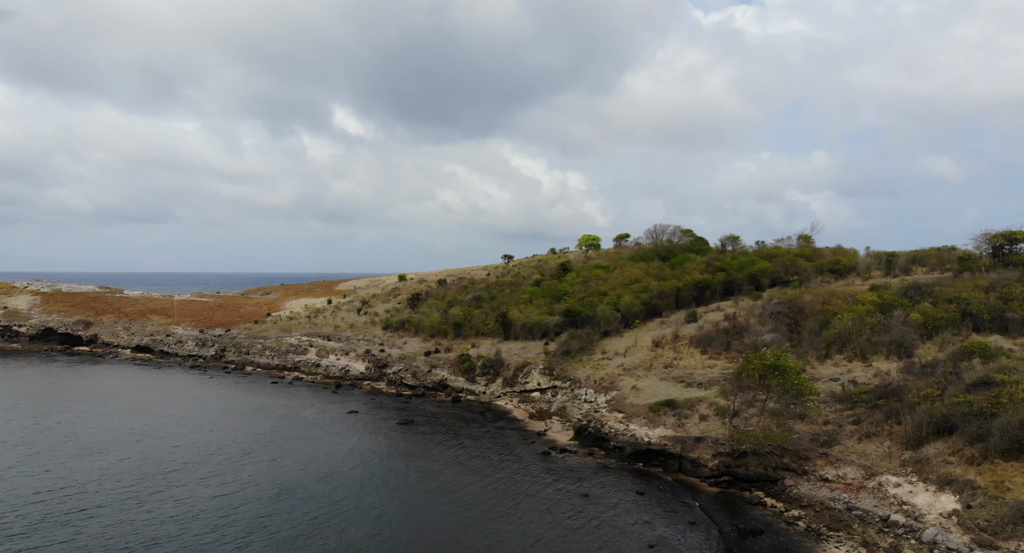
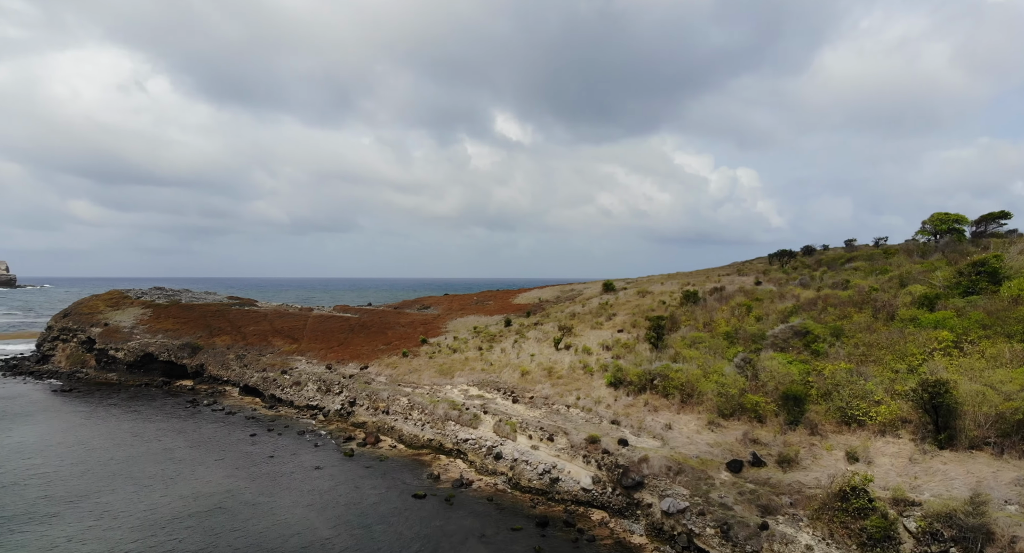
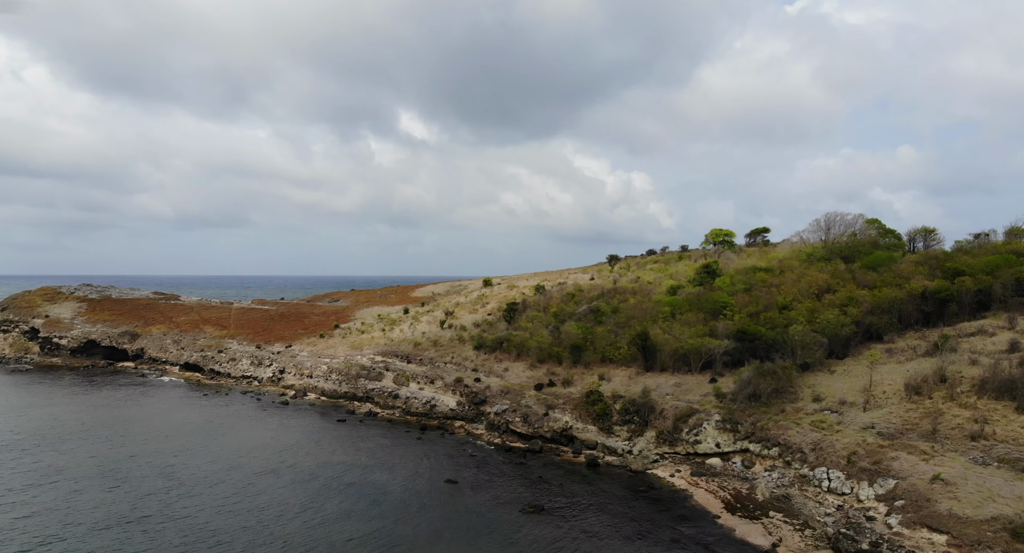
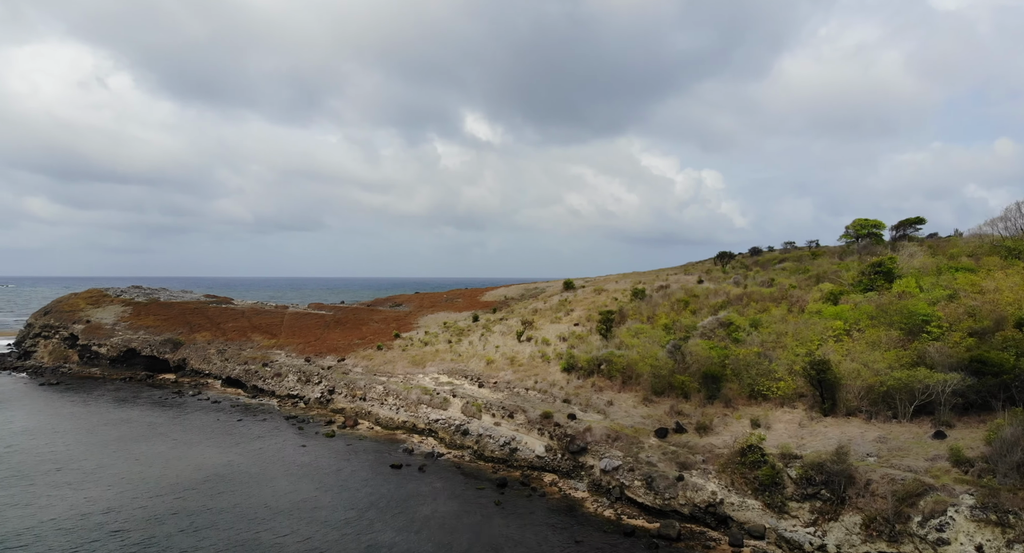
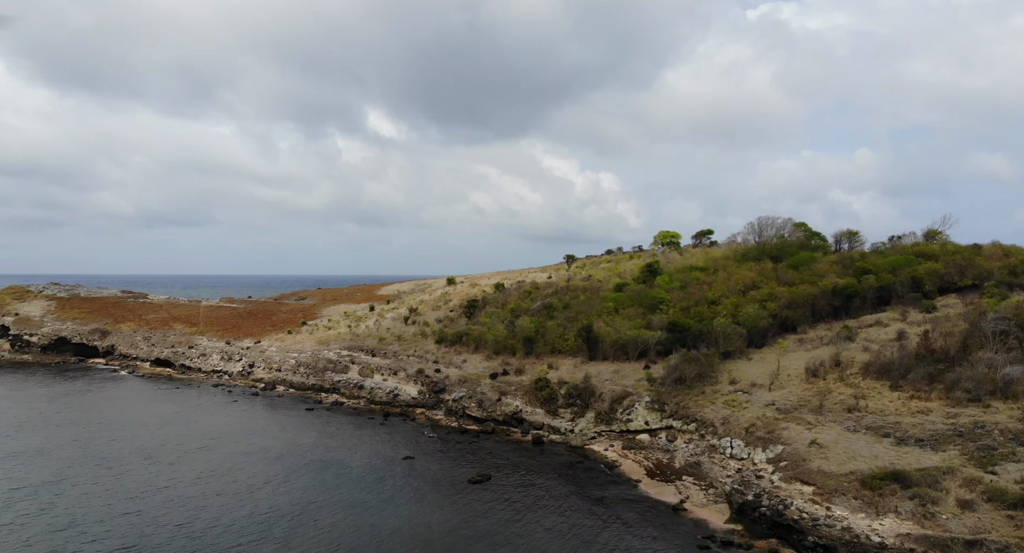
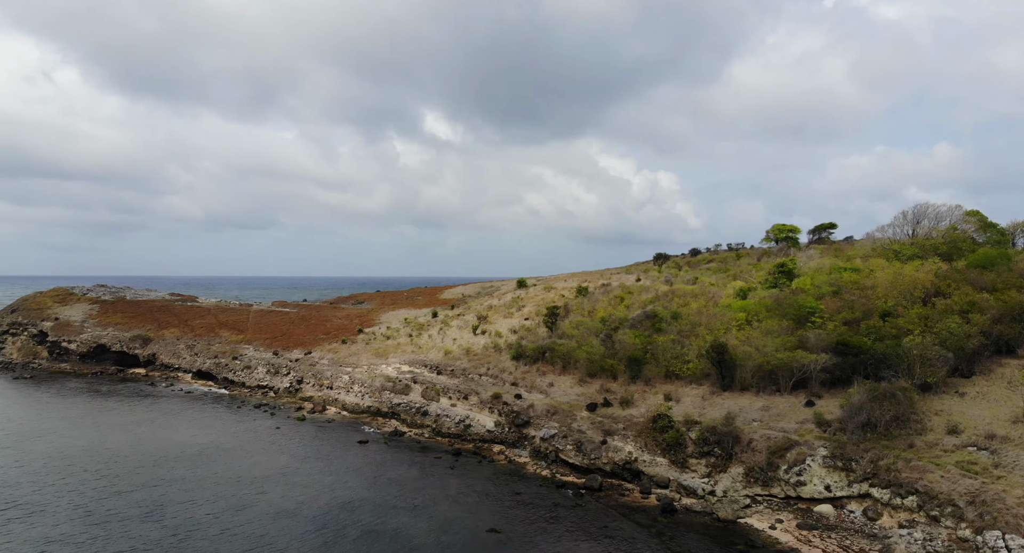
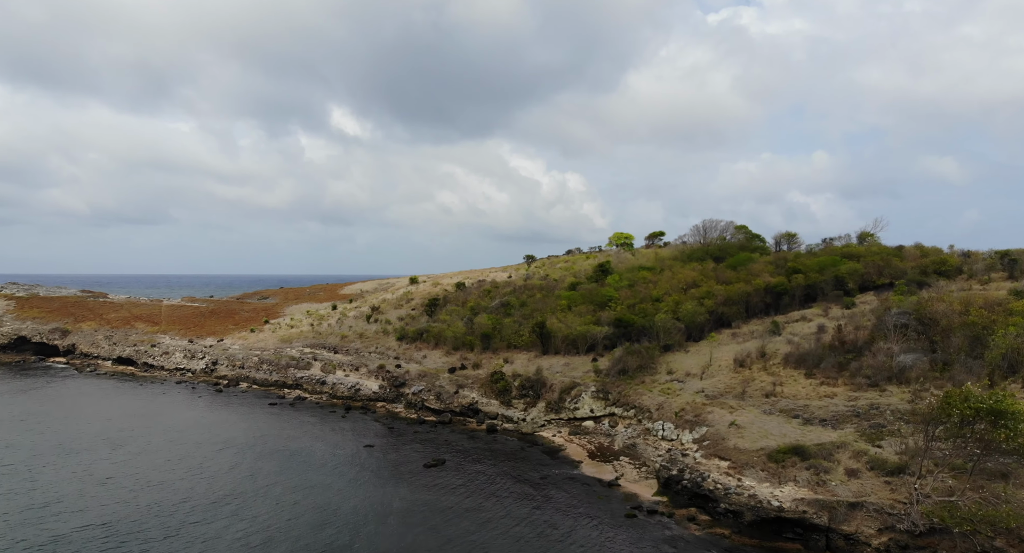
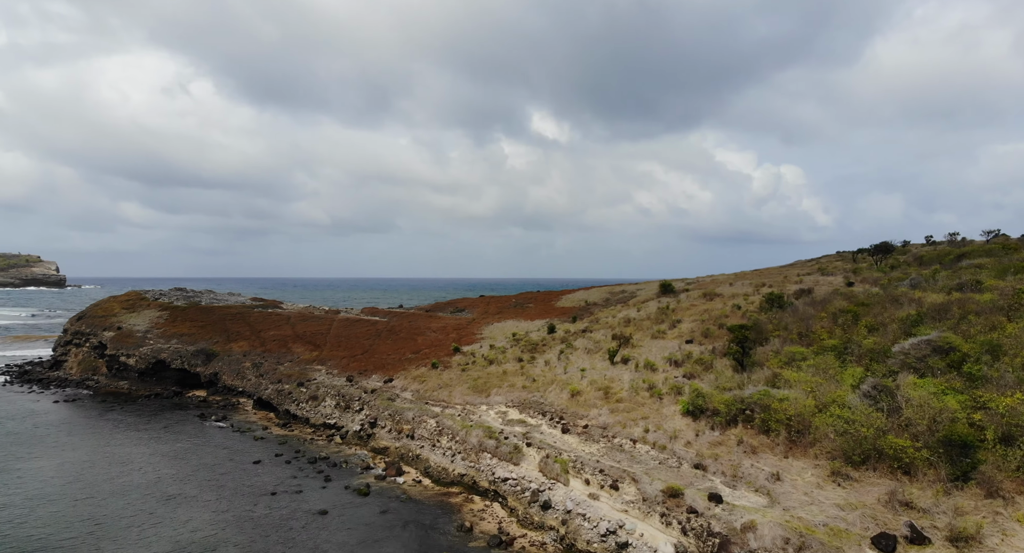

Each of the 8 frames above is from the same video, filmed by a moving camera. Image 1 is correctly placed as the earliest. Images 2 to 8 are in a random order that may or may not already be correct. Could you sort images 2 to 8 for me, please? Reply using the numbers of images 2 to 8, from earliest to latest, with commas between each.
7, 5, 3, 6, 4, 2, 8
